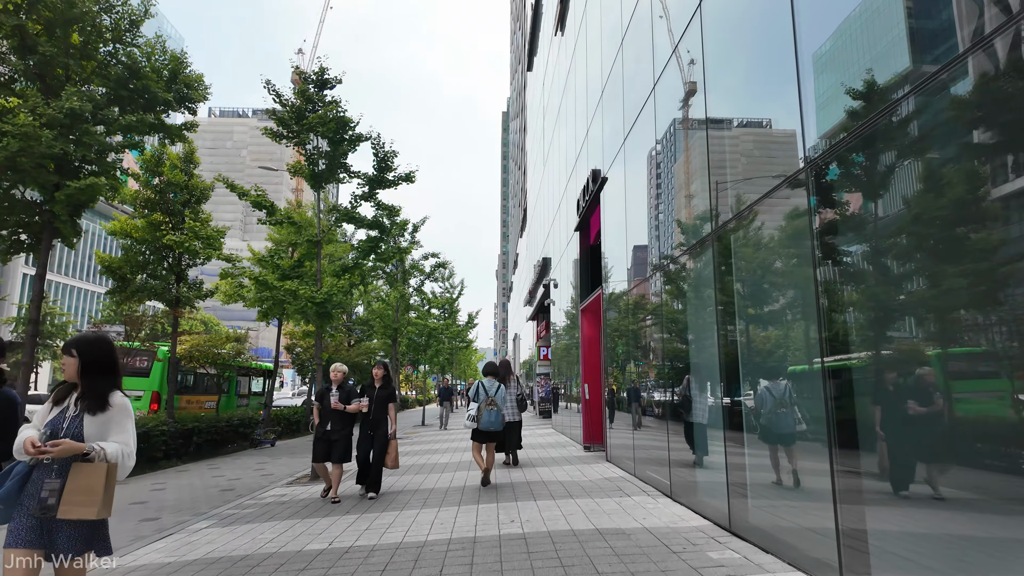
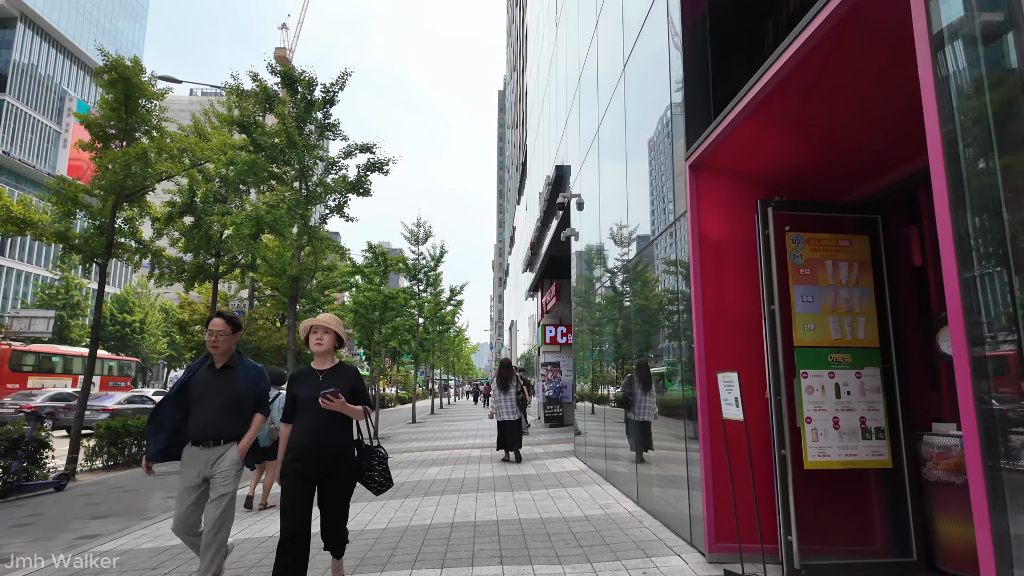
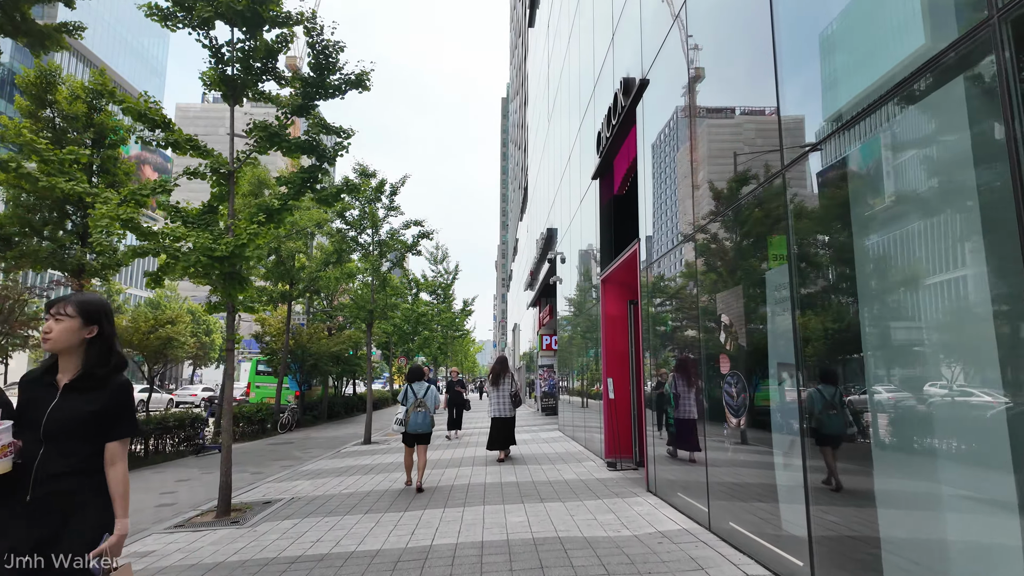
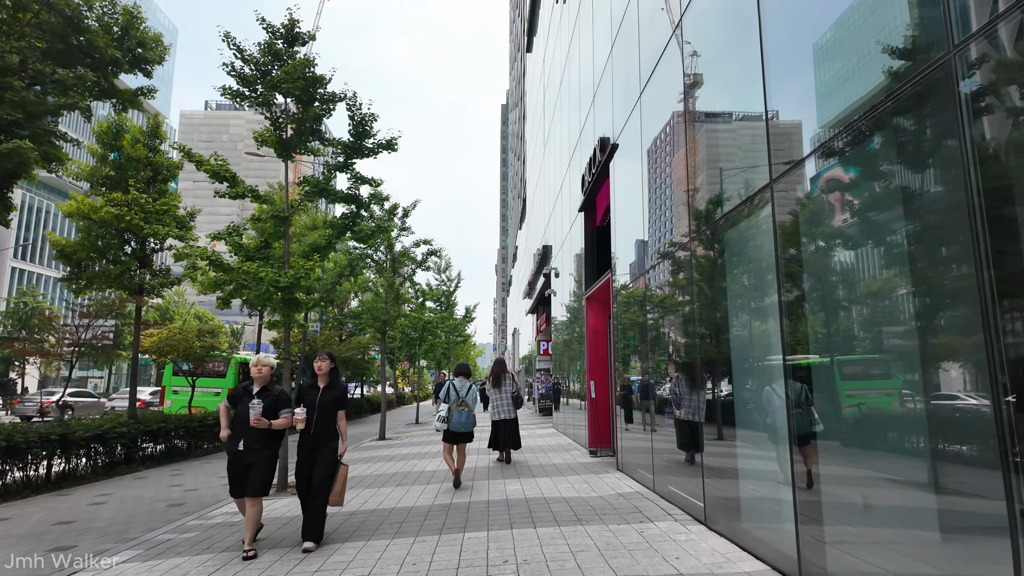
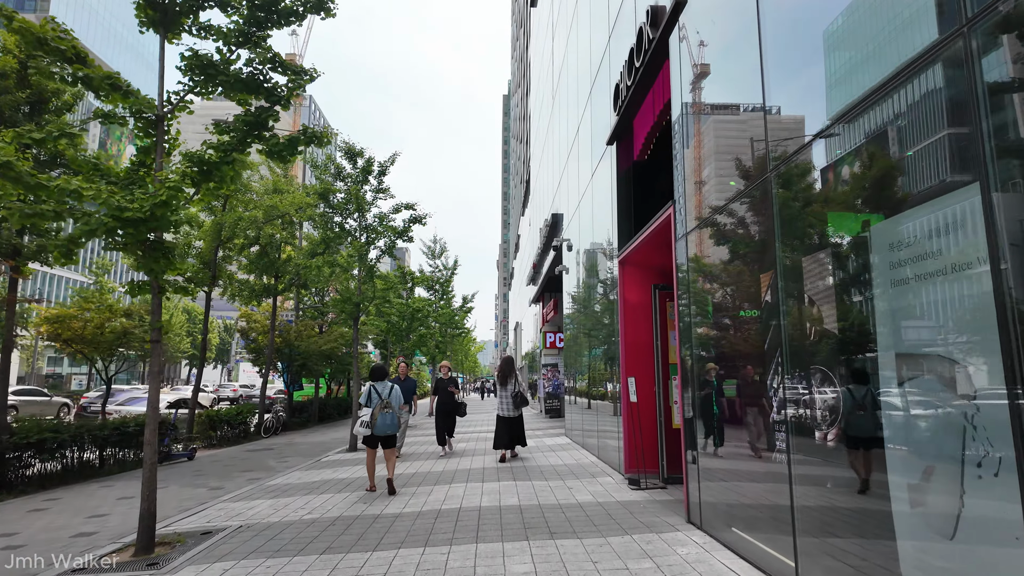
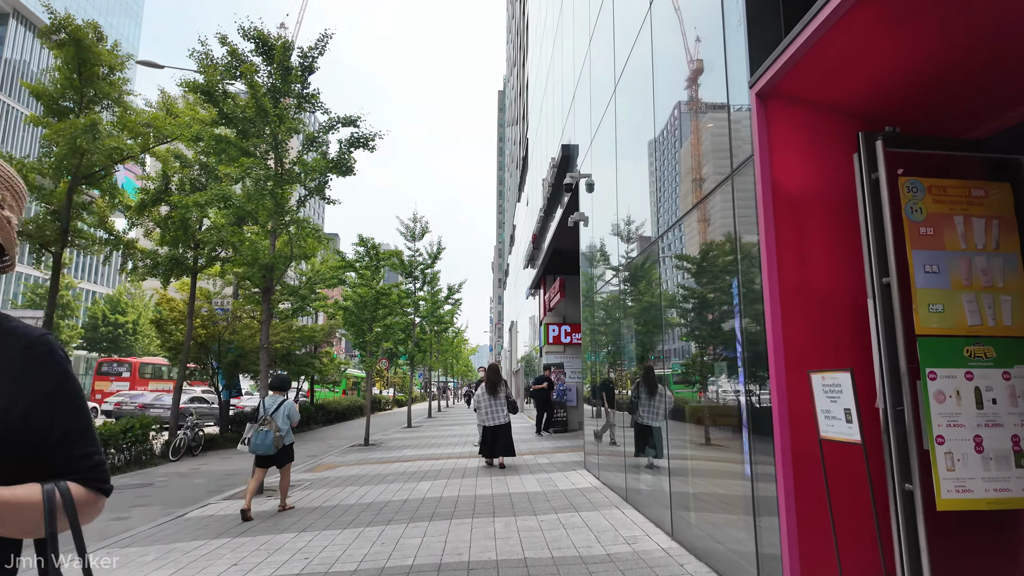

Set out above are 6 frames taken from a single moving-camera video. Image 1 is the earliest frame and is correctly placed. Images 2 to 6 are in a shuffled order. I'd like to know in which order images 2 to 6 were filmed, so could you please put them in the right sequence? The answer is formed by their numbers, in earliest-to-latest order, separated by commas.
4, 3, 5, 2, 6
